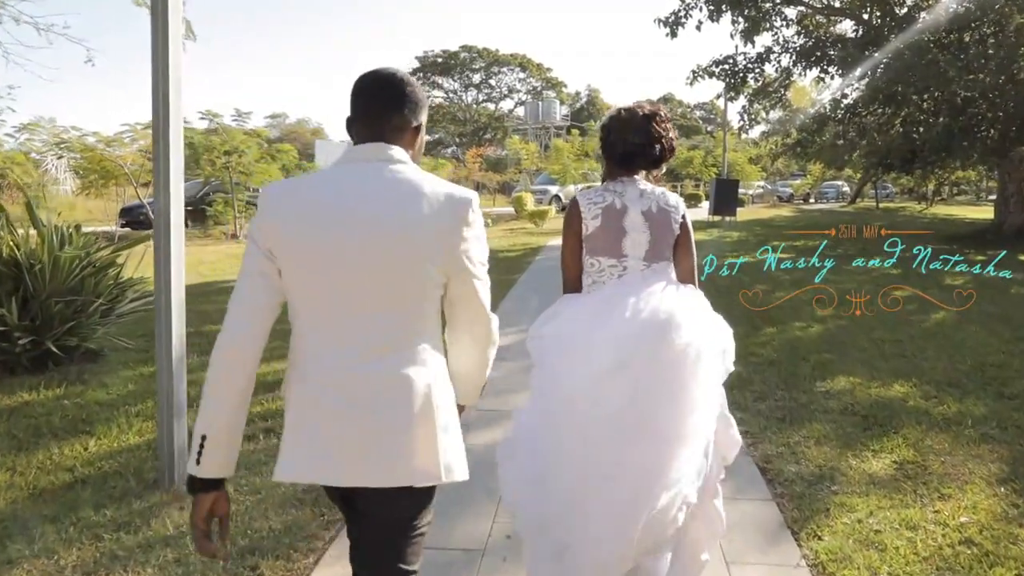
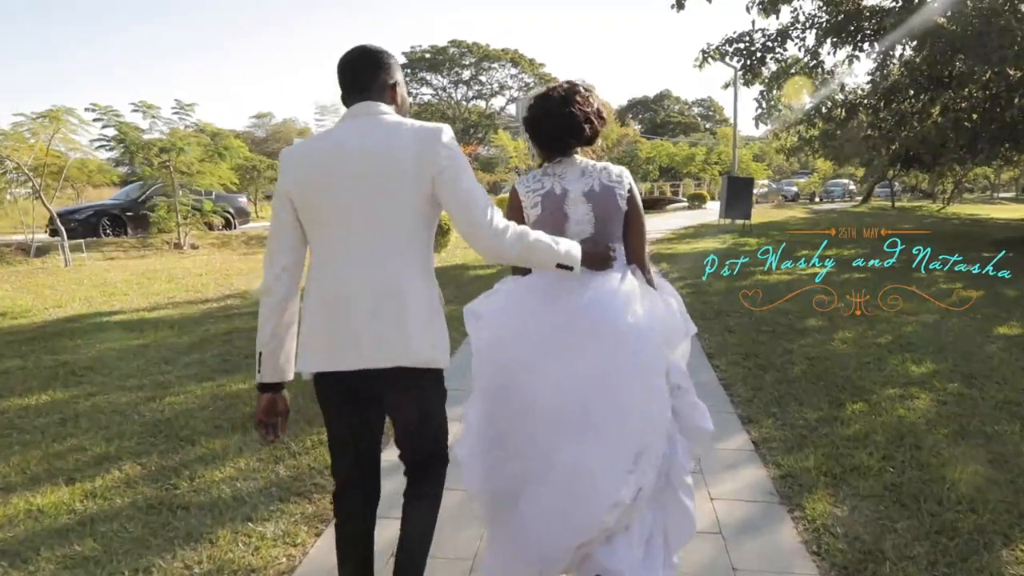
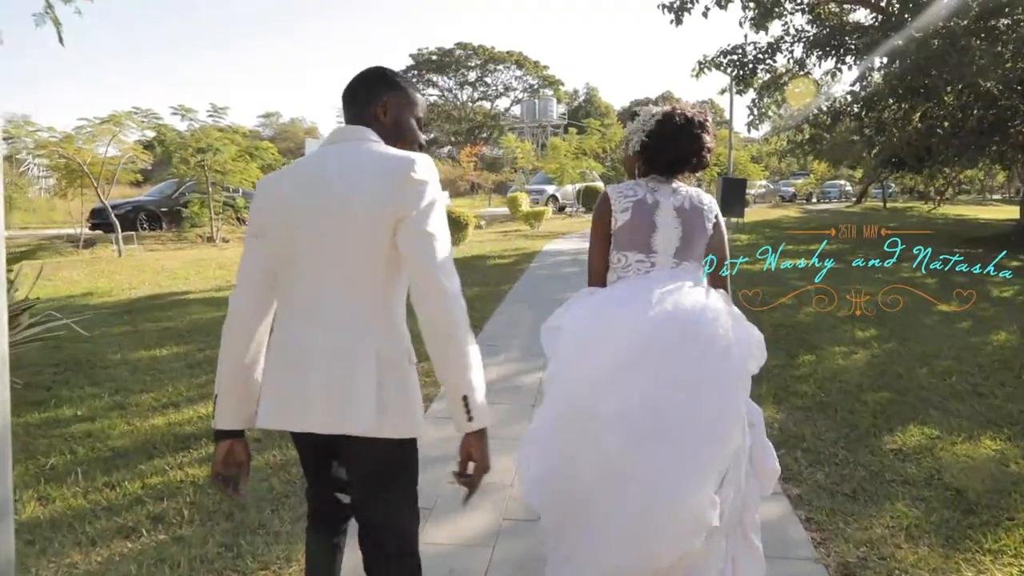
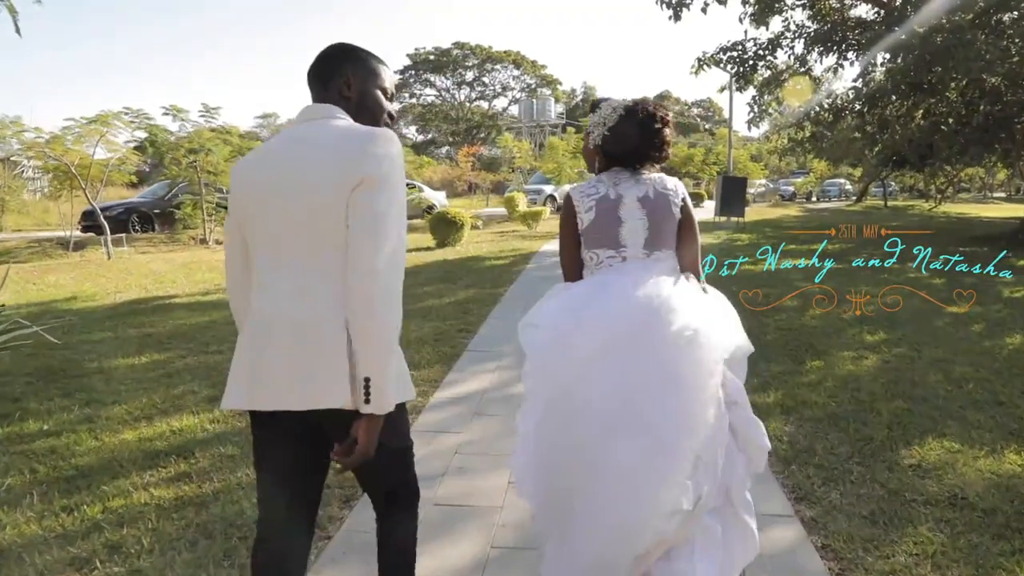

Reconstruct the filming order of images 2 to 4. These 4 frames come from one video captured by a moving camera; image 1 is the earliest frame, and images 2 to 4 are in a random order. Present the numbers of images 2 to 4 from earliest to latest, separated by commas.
3, 4, 2
